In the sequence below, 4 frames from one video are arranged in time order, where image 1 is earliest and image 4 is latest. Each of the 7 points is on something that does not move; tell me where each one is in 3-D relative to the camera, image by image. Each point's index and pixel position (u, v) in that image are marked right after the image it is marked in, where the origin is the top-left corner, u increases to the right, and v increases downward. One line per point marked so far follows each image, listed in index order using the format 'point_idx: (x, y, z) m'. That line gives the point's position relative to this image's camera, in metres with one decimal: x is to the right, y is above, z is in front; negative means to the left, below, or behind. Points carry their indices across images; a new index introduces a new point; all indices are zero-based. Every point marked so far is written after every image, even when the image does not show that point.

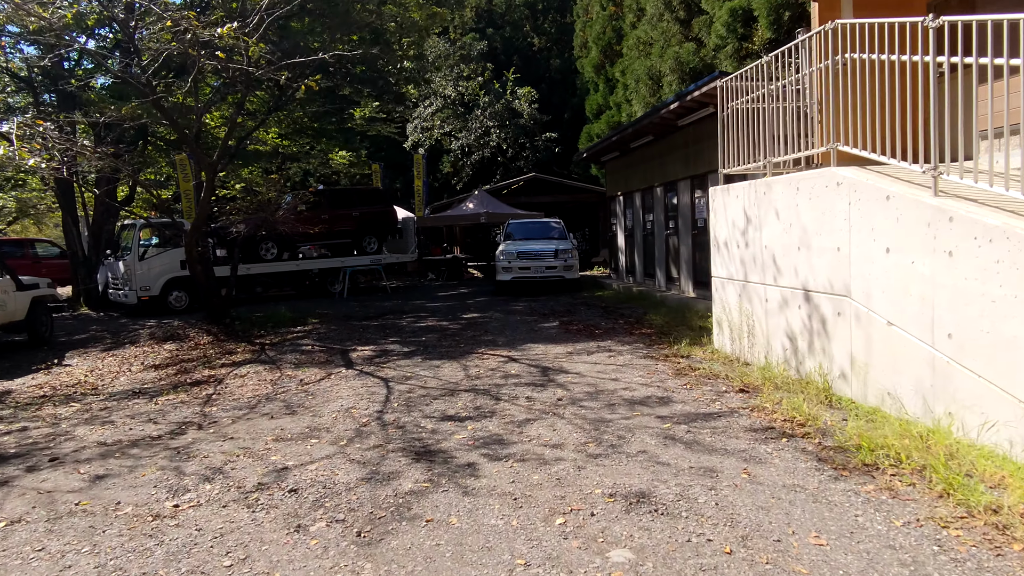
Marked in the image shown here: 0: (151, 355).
0: (-5.3, -1.0, +10.3) m
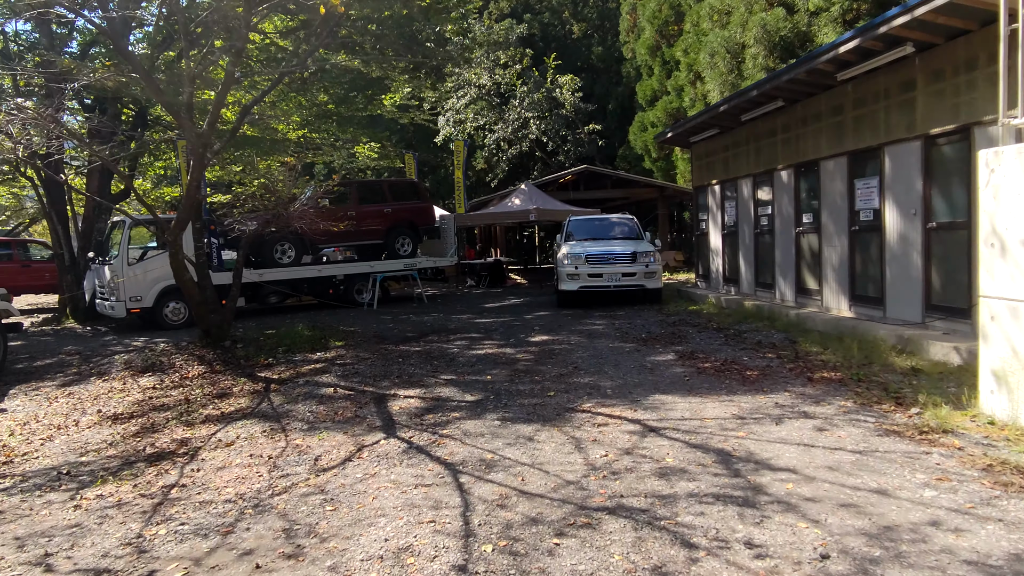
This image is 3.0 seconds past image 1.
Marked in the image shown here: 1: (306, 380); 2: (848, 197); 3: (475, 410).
0: (-4.2, -1.2, +7.6) m
1: (-2.2, -1.0, +7.5) m
2: (+4.0, +1.1, +8.5) m
3: (-0.3, -1.0, +5.9) m
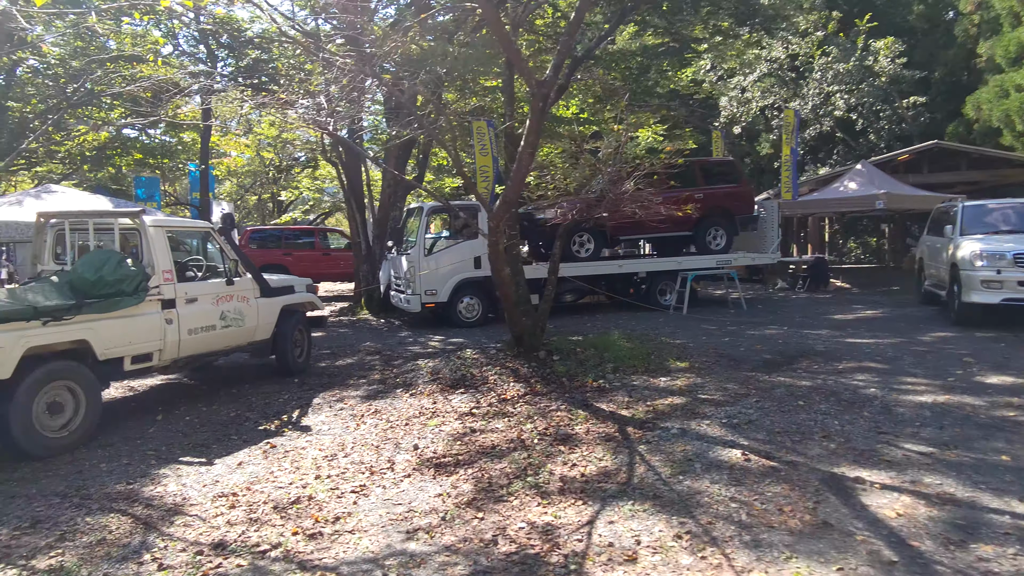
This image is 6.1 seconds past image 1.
0: (-0.7, -1.1, +5.9) m
1: (+1.2, -1.0, +5.2) m
2: (+7.5, +0.8, +4.0) m
3: (+2.5, -1.1, +3.1) m
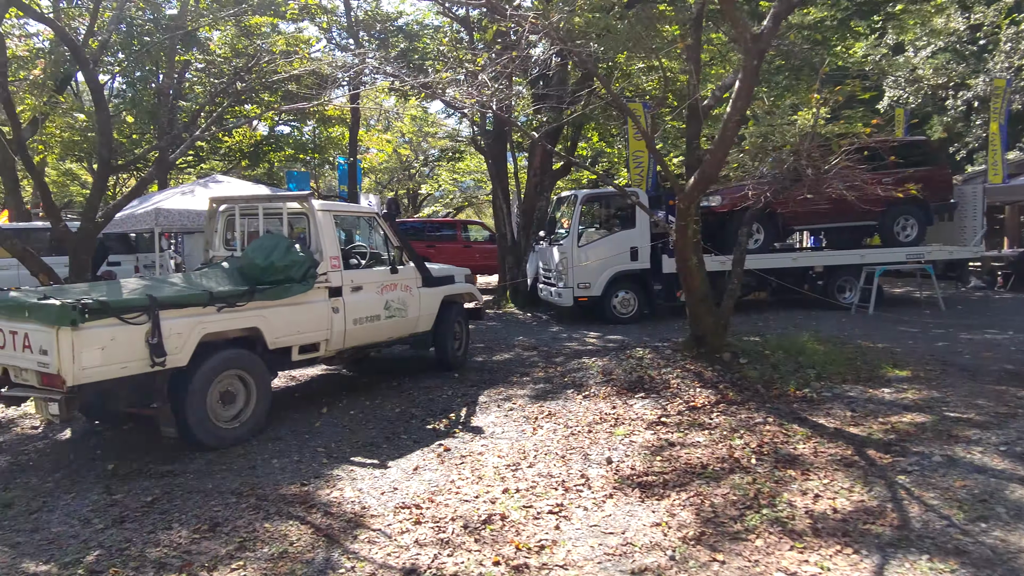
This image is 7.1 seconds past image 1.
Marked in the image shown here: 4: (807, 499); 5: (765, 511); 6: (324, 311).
0: (+0.8, -1.1, +5.2) m
1: (+2.6, -1.0, +4.2) m
2: (+8.5, +0.8, +1.9) m
3: (+3.4, -1.1, +1.9) m
4: (+1.6, -1.1, +3.8) m
5: (+1.3, -1.1, +3.7) m
6: (-1.6, -0.2, +6.0) m
